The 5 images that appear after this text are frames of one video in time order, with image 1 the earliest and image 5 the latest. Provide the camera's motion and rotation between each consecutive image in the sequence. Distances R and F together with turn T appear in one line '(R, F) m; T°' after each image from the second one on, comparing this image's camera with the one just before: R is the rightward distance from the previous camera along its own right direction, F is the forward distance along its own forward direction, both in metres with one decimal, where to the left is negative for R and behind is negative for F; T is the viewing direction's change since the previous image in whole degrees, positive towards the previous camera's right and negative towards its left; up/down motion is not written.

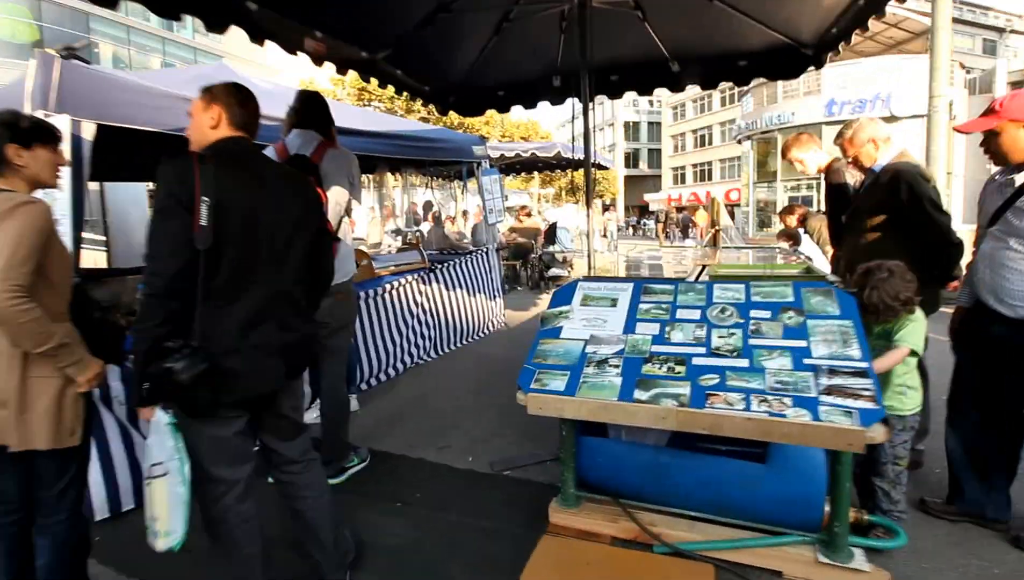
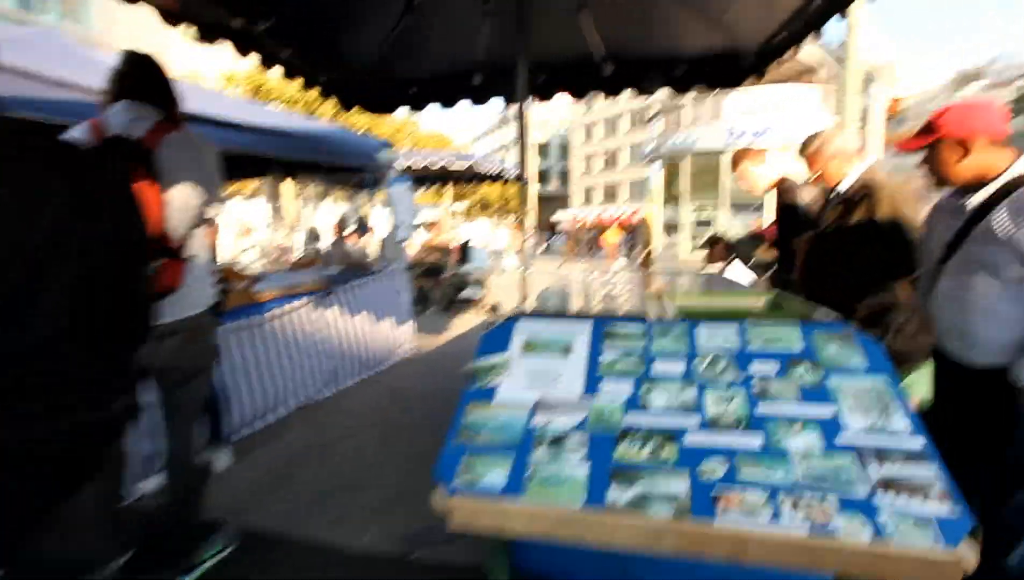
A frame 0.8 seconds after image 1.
(0.0, +0.7) m; +8°
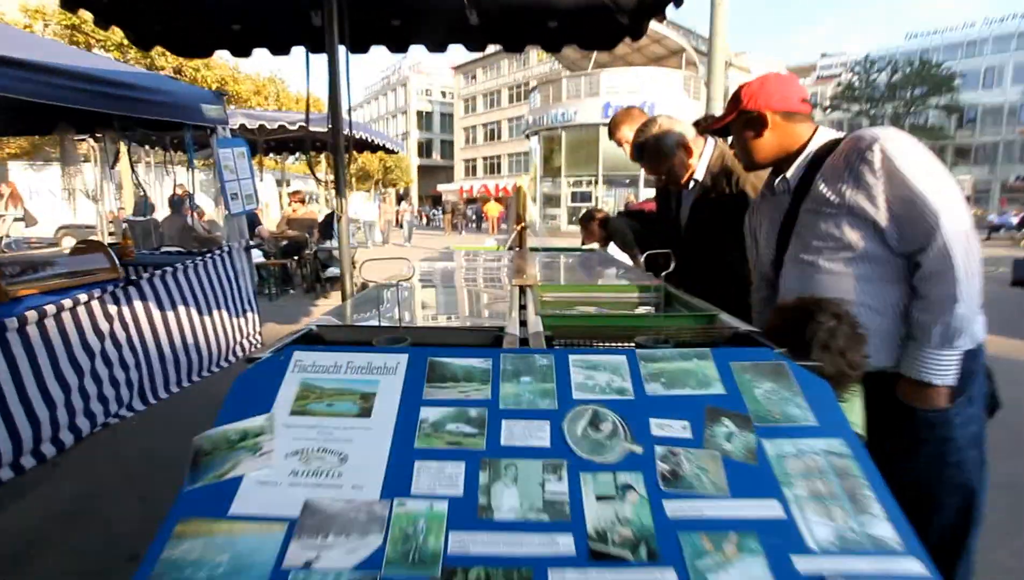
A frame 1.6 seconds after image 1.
(+0.2, +0.7) m; +11°
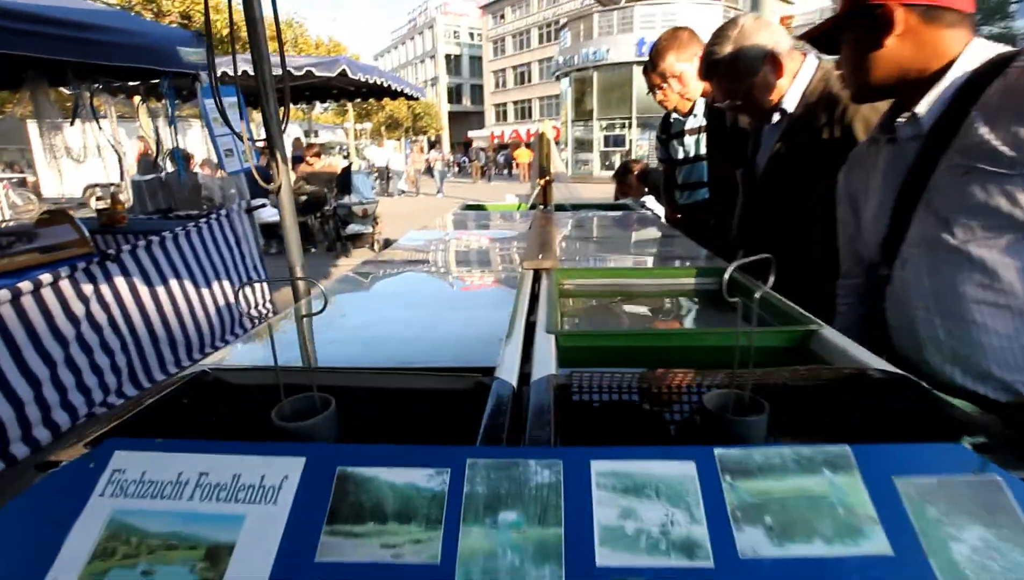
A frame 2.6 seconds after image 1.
(+0.1, +0.6) m; -3°
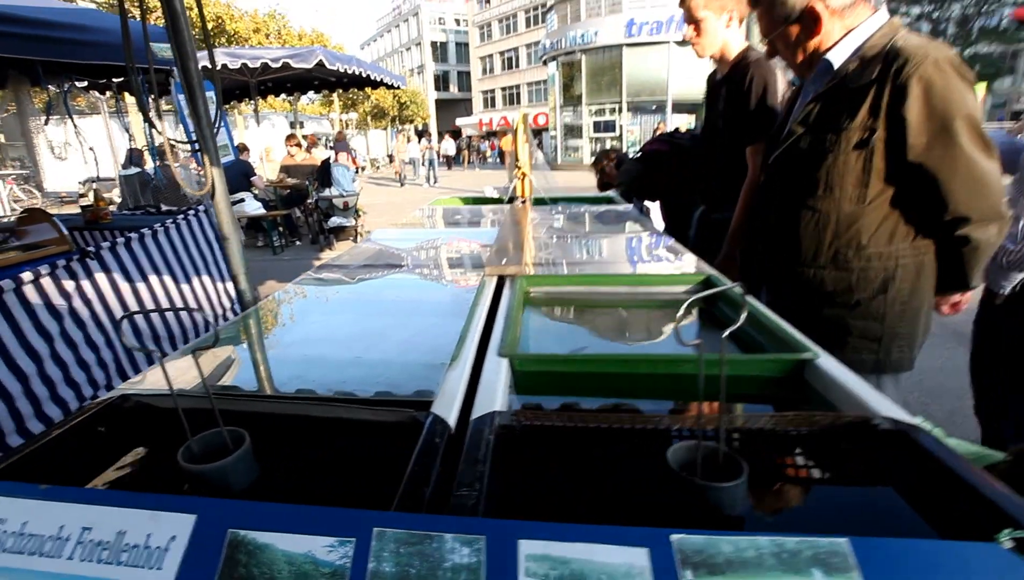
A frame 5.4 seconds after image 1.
(+0.1, +0.1) m; +1°
